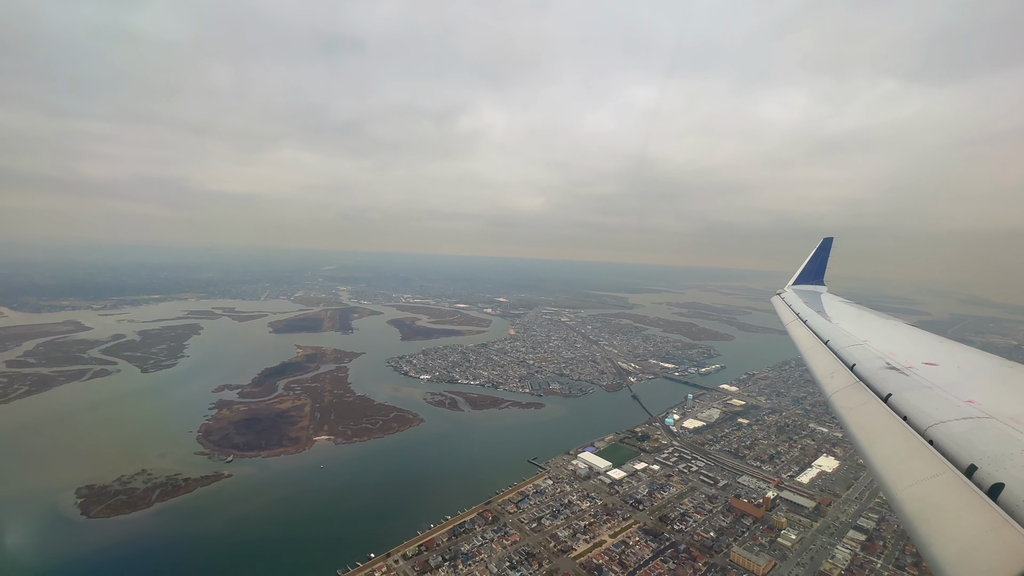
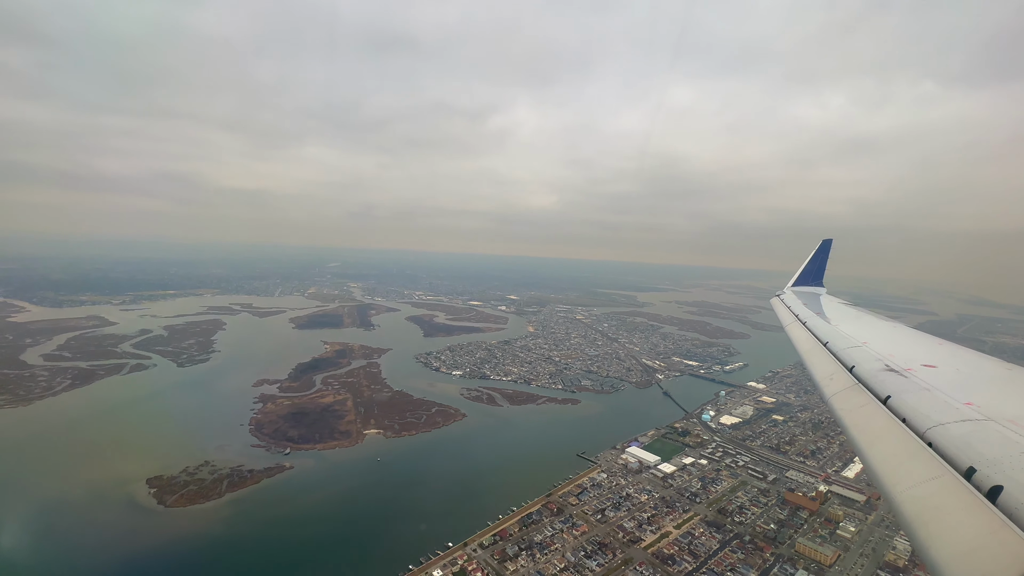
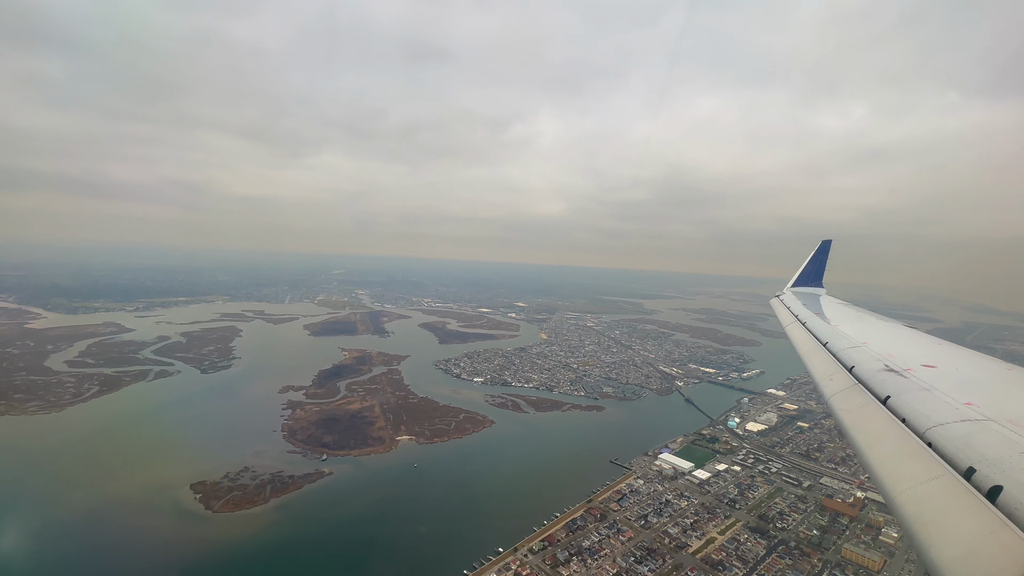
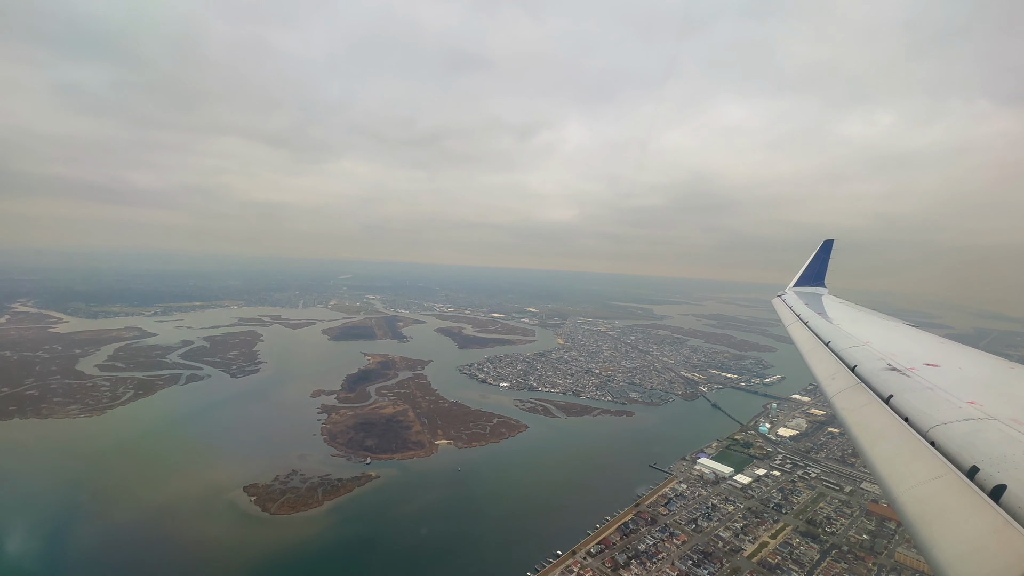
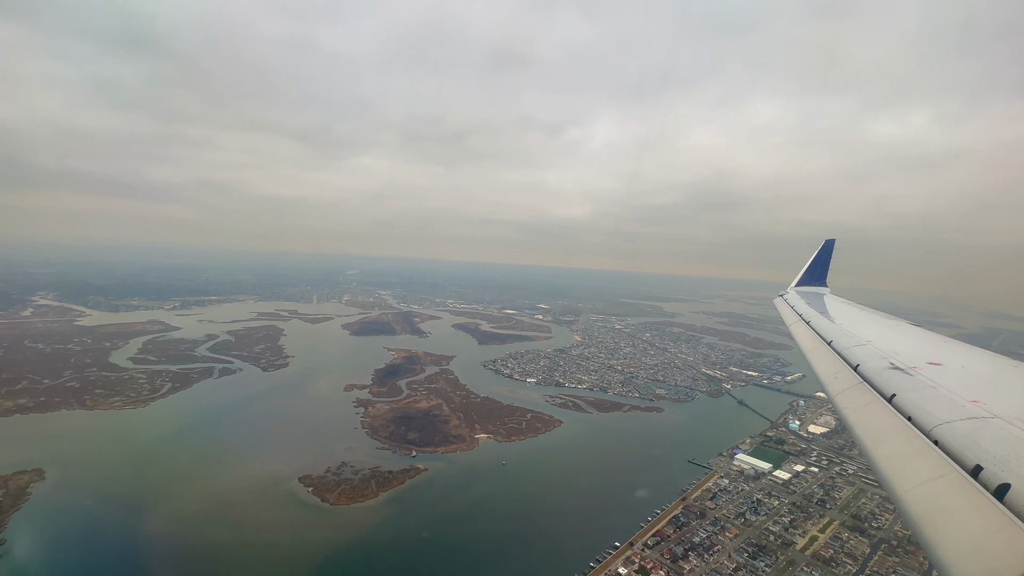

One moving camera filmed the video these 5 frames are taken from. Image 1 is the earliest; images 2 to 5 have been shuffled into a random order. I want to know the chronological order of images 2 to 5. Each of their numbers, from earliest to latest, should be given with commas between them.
2, 3, 4, 5
